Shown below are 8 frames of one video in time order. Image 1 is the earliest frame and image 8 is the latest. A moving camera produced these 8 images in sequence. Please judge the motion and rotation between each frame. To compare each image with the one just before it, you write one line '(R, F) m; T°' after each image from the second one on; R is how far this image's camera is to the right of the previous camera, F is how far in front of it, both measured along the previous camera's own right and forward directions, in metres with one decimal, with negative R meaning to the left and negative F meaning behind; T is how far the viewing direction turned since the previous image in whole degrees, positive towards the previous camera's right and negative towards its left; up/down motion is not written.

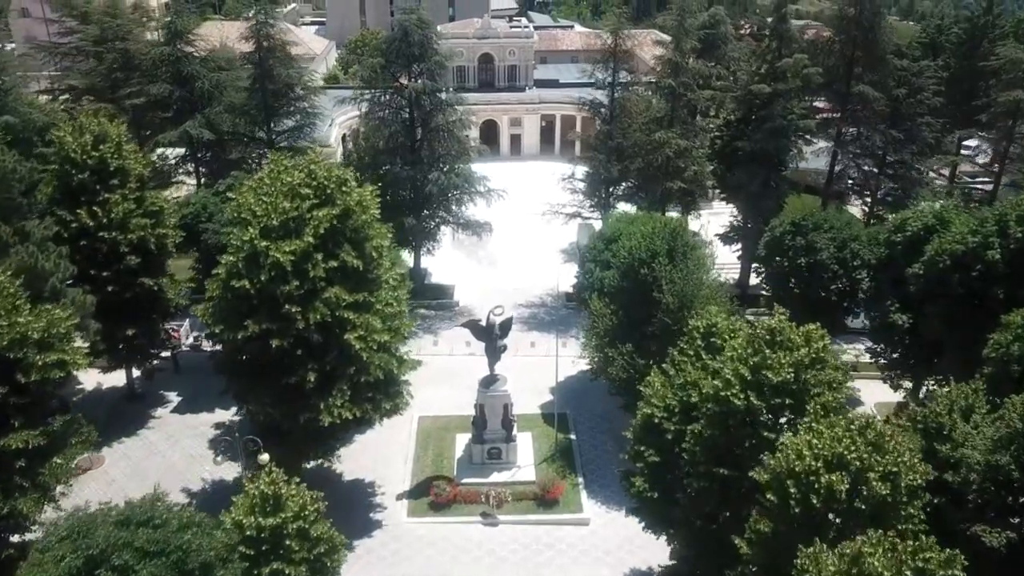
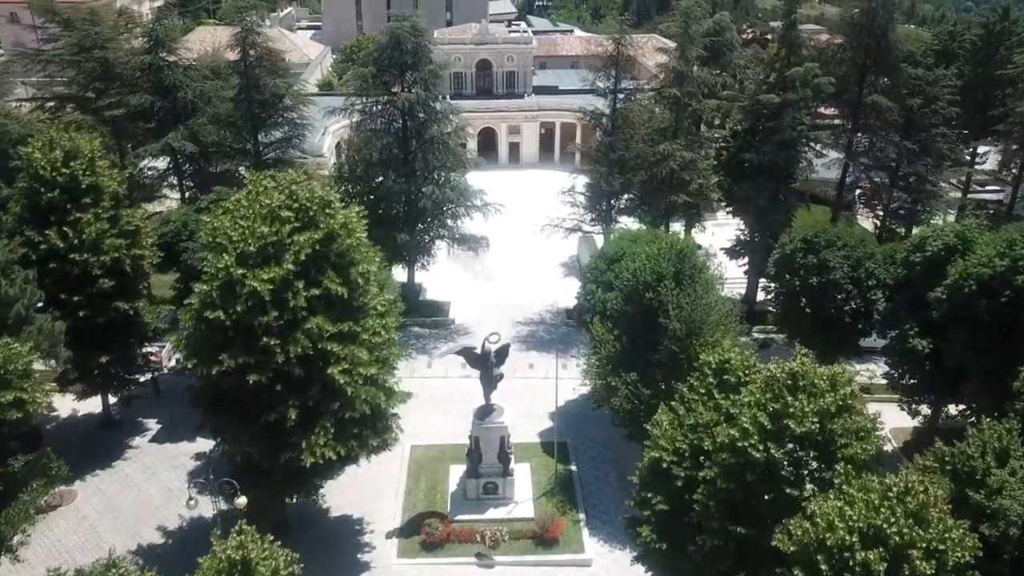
(+0.1, +1.4) m; 0°
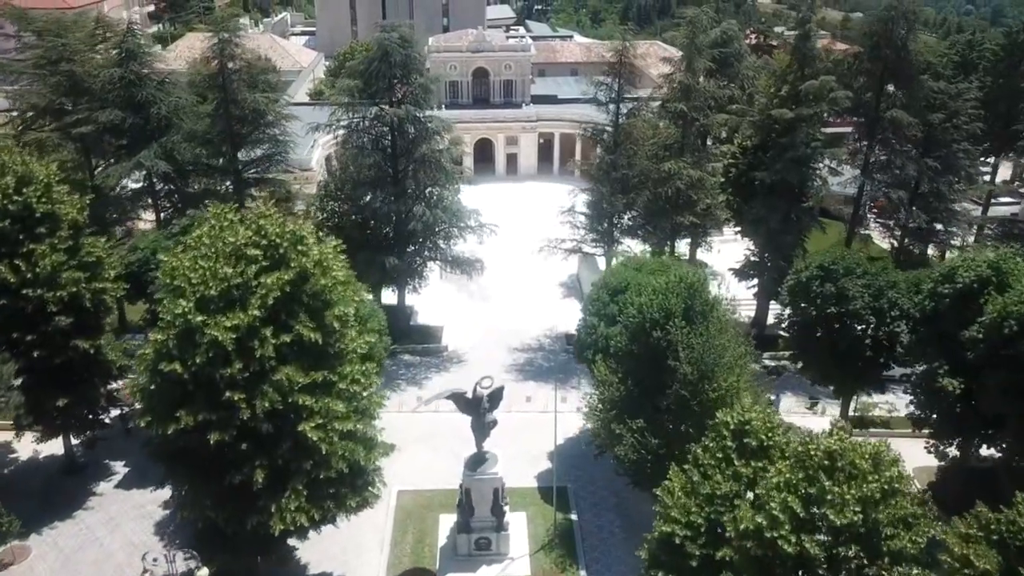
(+0.1, +2.0) m; 0°
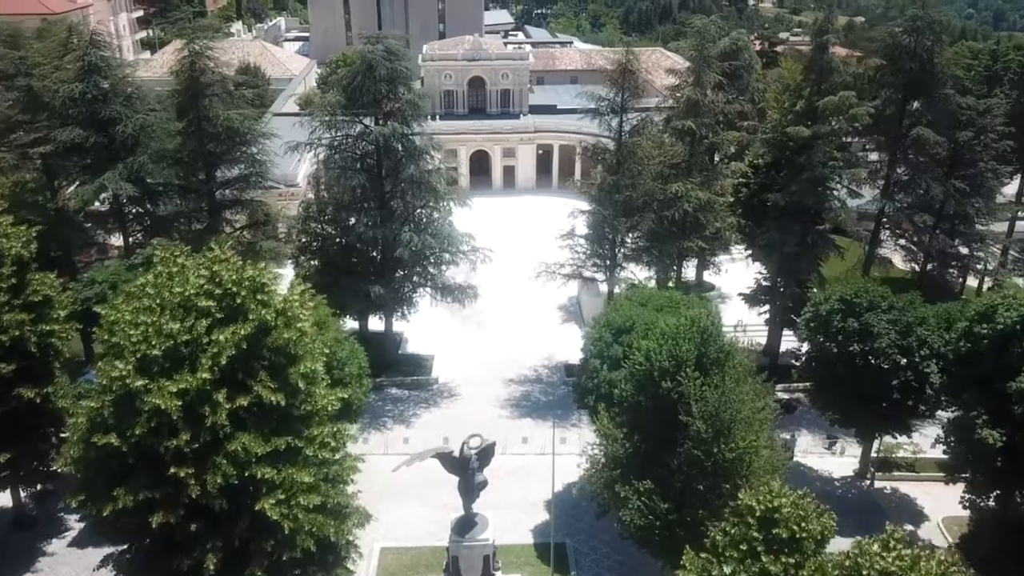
(+0.2, +2.2) m; 0°
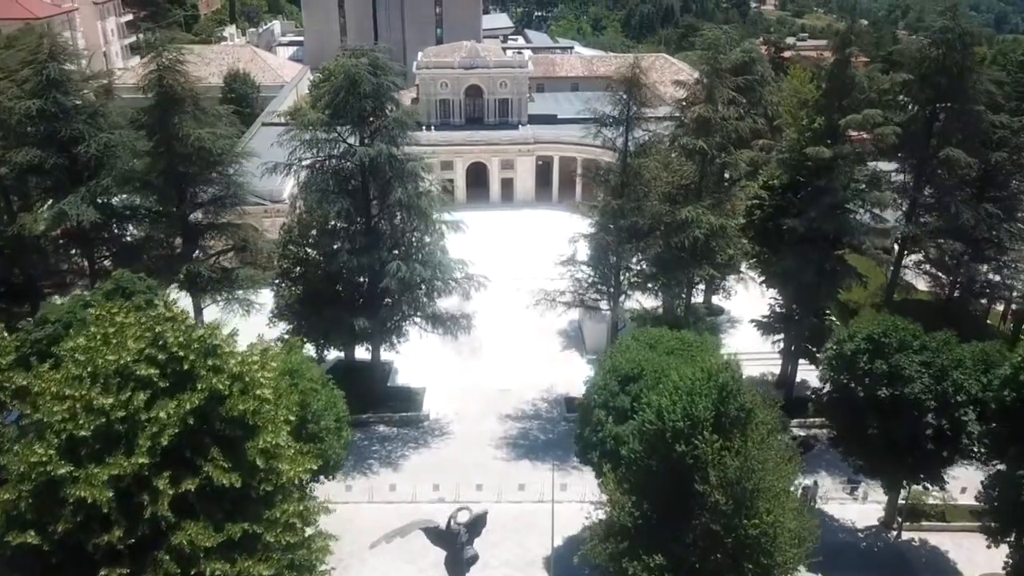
(+0.1, +2.1) m; 0°
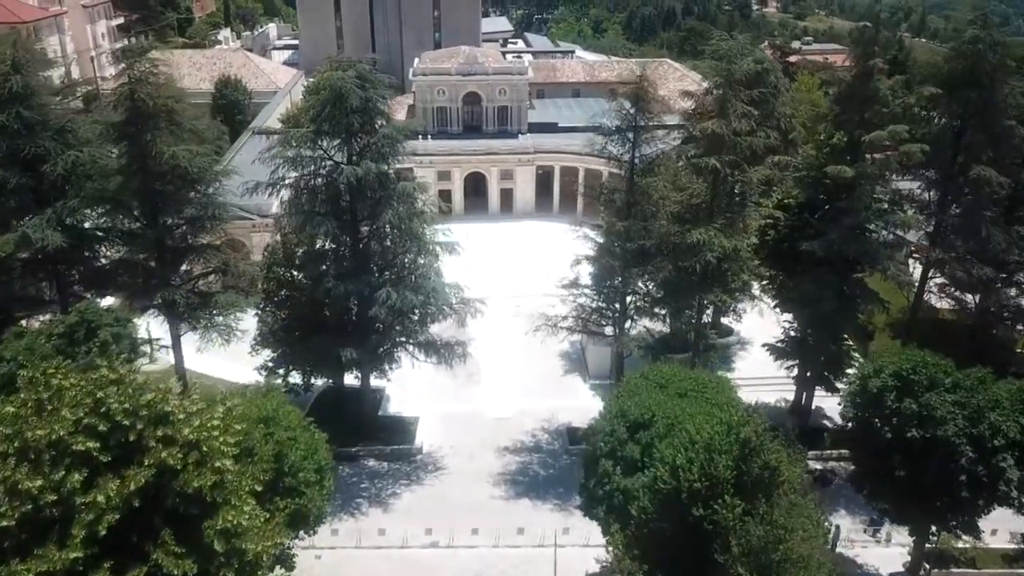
(0.0, +1.7) m; 0°
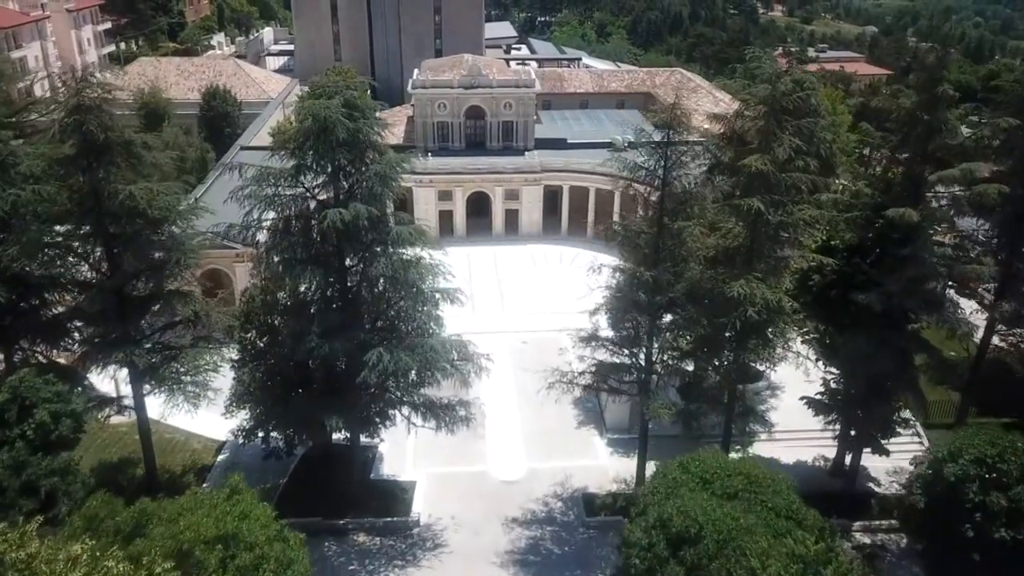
(-0.3, +3.2) m; 0°
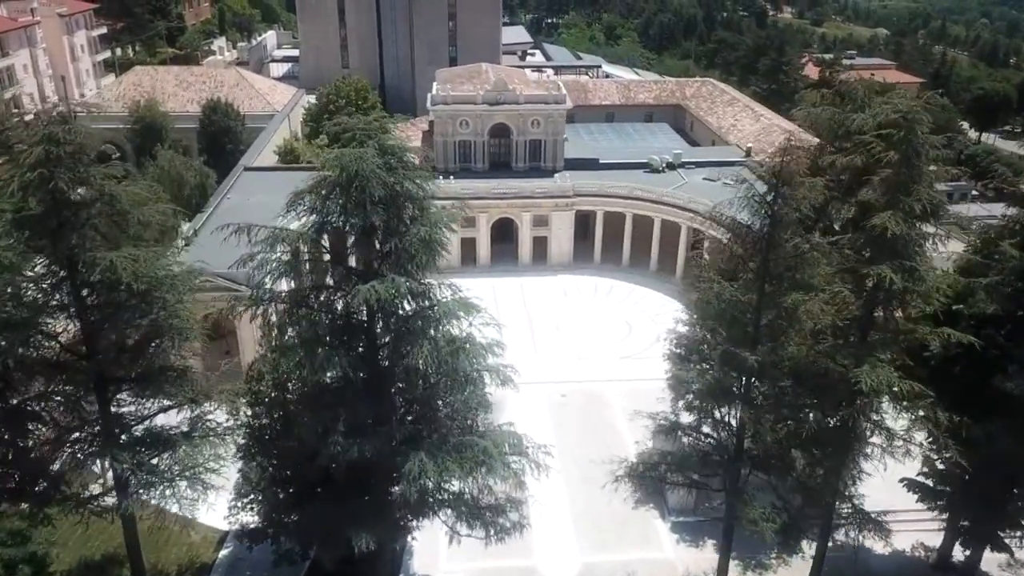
(-1.6, +3.9) m; 0°
